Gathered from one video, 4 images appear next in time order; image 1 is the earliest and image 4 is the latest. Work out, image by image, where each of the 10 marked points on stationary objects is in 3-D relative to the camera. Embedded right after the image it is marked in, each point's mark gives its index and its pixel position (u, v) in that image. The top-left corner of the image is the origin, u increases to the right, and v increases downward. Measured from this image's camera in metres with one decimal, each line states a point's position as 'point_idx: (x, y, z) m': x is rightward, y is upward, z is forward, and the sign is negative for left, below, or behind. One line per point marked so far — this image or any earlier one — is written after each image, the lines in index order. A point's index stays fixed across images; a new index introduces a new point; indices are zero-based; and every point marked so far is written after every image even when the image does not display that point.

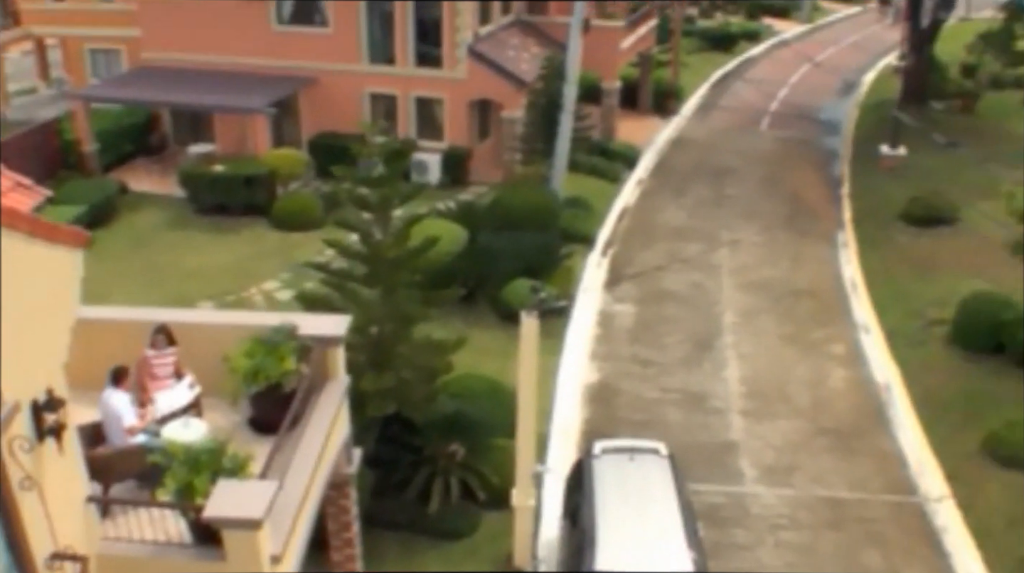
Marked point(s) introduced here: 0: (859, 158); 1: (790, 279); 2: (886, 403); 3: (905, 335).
0: (+6.2, +2.3, +17.7) m
1: (+3.5, +0.1, +12.5) m
2: (+3.7, -1.1, +9.7) m
3: (+4.5, -0.6, +11.3) m
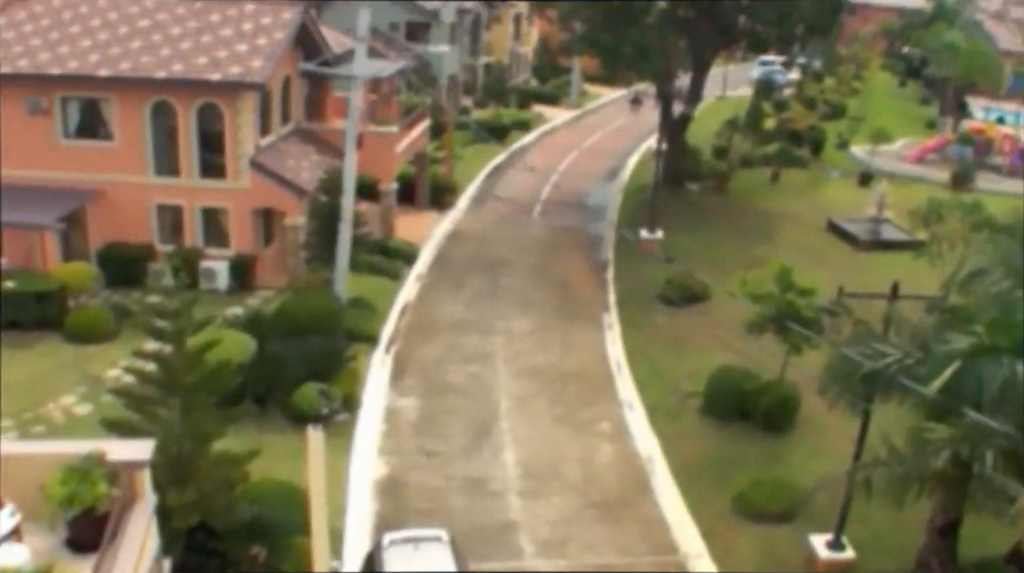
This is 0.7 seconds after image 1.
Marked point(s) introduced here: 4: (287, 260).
0: (+2.1, +0.8, +19.5) m
1: (+0.7, -1.1, +13.6) m
2: (+1.5, -2.1, +10.9) m
3: (+1.9, -1.6, +12.6) m
4: (-3.4, +0.3, +15.9) m
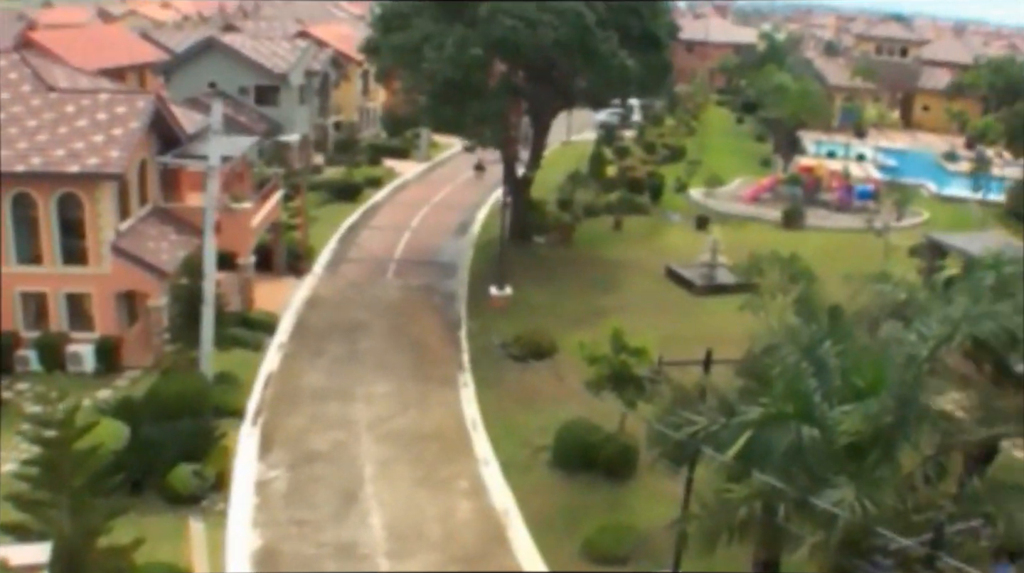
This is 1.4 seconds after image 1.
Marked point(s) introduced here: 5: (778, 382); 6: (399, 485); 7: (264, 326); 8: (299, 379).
0: (-0.8, -0.4, +20.6) m
1: (-1.3, -2.0, +14.5) m
2: (-0.1, -2.9, +11.9) m
3: (+0.1, -2.5, +13.7) m
4: (-5.7, -0.9, +16.1) m
5: (+2.2, -0.8, +8.6) m
6: (-1.4, -2.5, +12.6) m
7: (-4.4, -0.8, +17.9) m
8: (-3.3, -1.5, +15.6) m
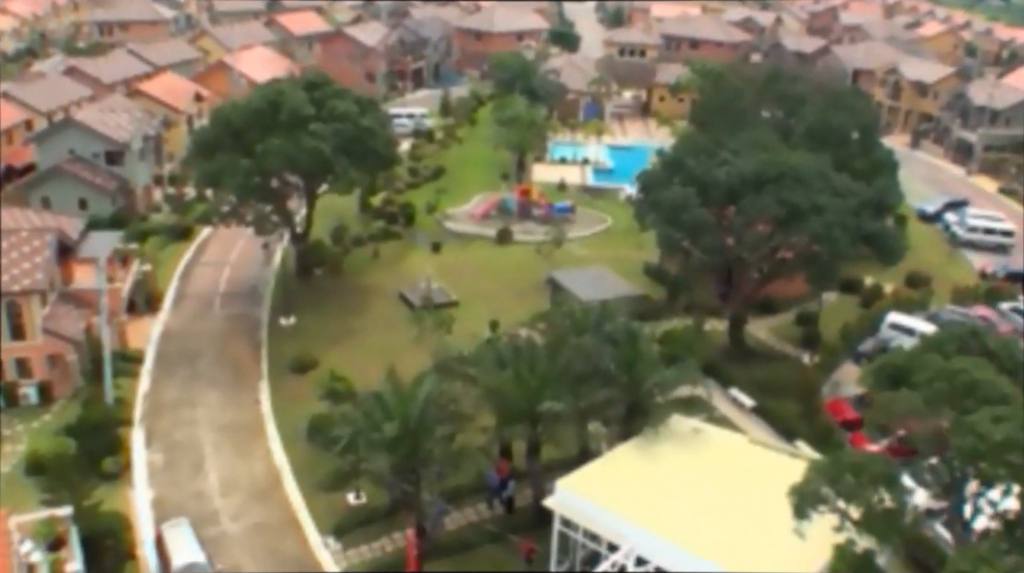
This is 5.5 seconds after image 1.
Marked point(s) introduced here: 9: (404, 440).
0: (-7.8, -1.3, +31.8) m
1: (-7.3, -3.5, +25.9) m
2: (-5.6, -4.5, +23.5) m
3: (-5.8, -3.9, +25.3) m
4: (-11.9, -2.5, +26.8) m
5: (-2.9, -2.6, +20.4) m
6: (-7.1, -4.1, +24.0) m
7: (-10.8, -2.1, +28.6) m
8: (-9.5, -2.9, +26.6) m
9: (-2.2, -3.1, +20.0) m
